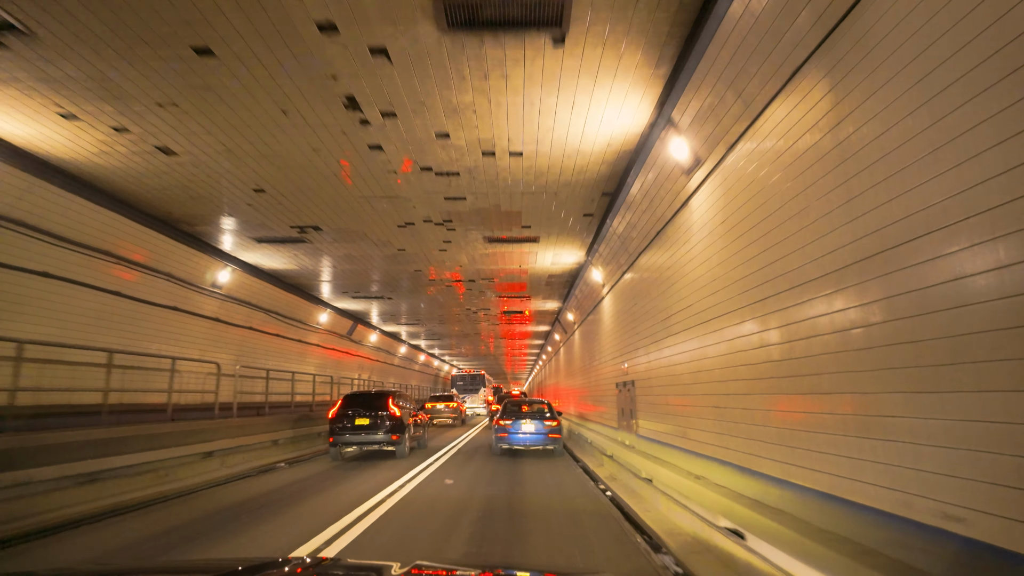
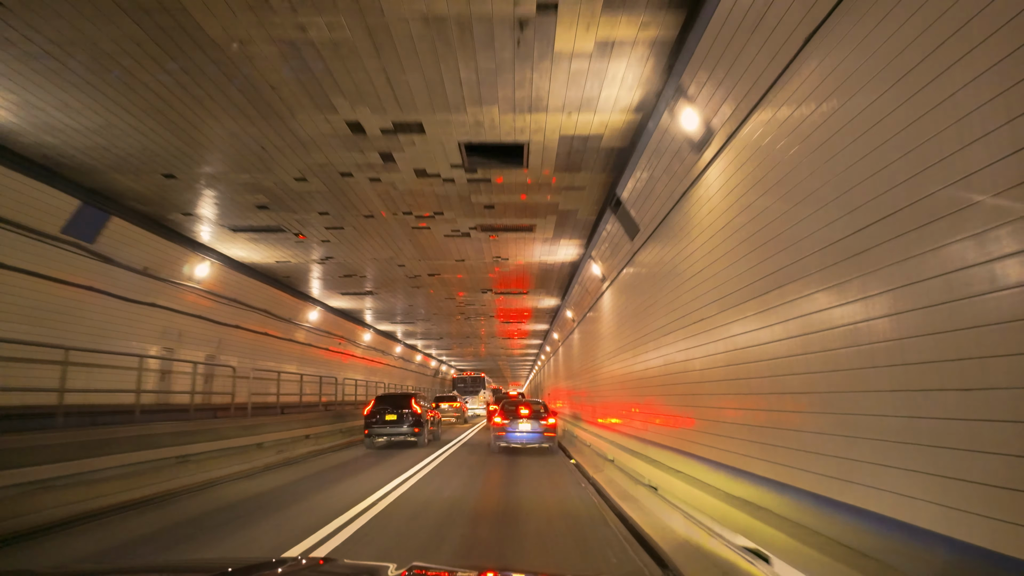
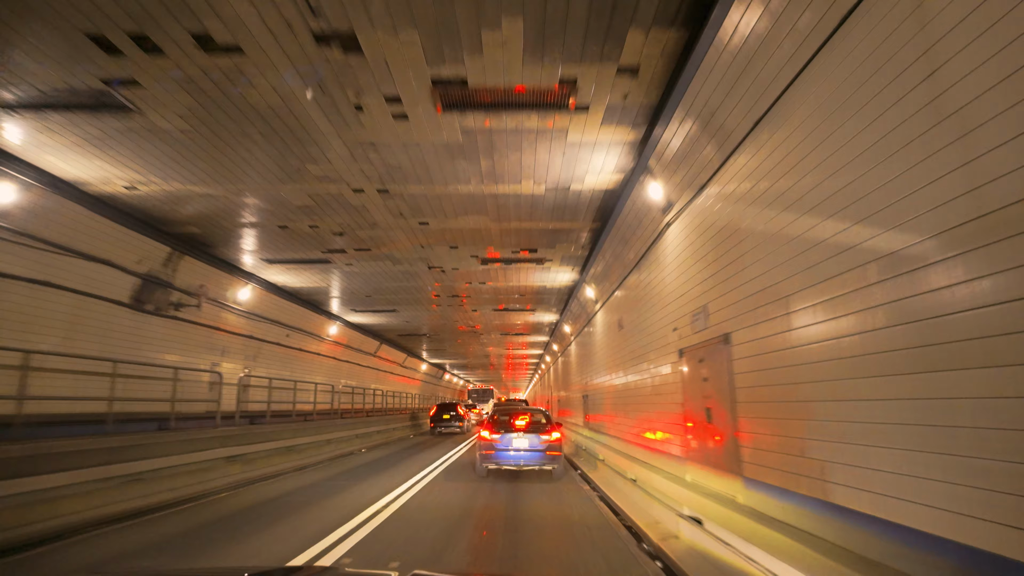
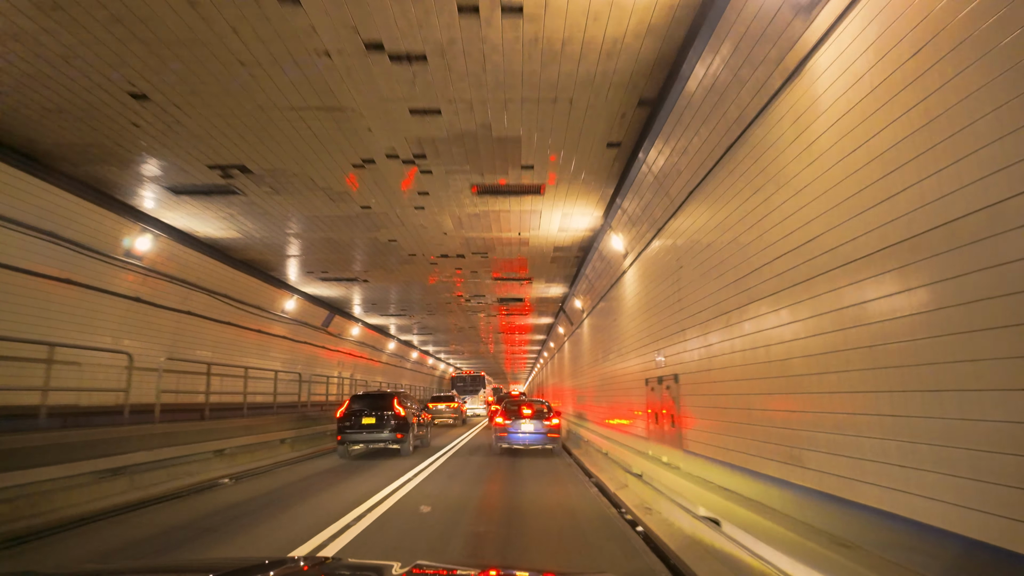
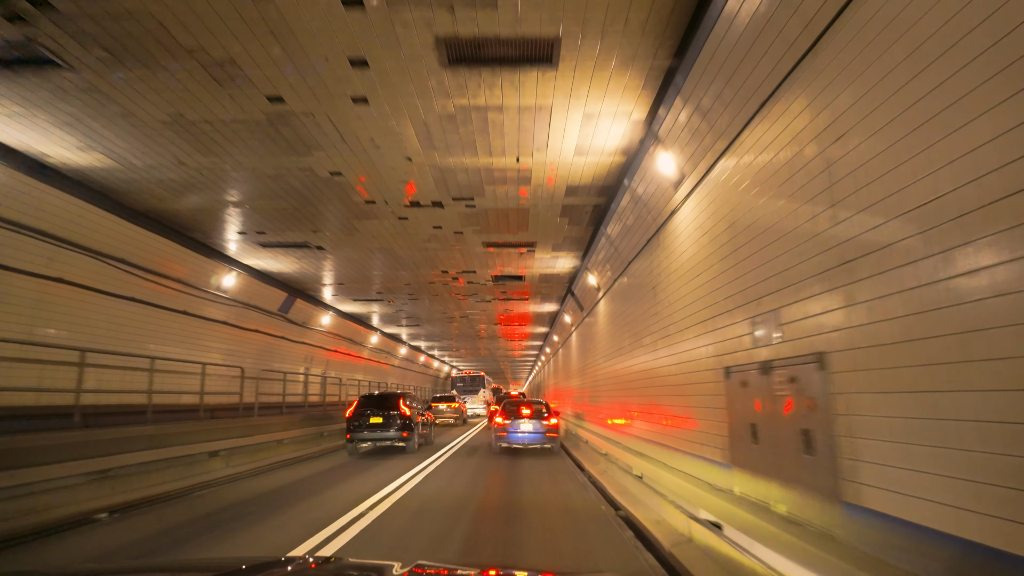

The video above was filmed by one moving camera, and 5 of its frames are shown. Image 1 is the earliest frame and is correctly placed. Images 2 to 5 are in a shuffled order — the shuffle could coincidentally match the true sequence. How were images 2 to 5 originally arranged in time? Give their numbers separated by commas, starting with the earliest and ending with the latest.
4, 5, 2, 3
